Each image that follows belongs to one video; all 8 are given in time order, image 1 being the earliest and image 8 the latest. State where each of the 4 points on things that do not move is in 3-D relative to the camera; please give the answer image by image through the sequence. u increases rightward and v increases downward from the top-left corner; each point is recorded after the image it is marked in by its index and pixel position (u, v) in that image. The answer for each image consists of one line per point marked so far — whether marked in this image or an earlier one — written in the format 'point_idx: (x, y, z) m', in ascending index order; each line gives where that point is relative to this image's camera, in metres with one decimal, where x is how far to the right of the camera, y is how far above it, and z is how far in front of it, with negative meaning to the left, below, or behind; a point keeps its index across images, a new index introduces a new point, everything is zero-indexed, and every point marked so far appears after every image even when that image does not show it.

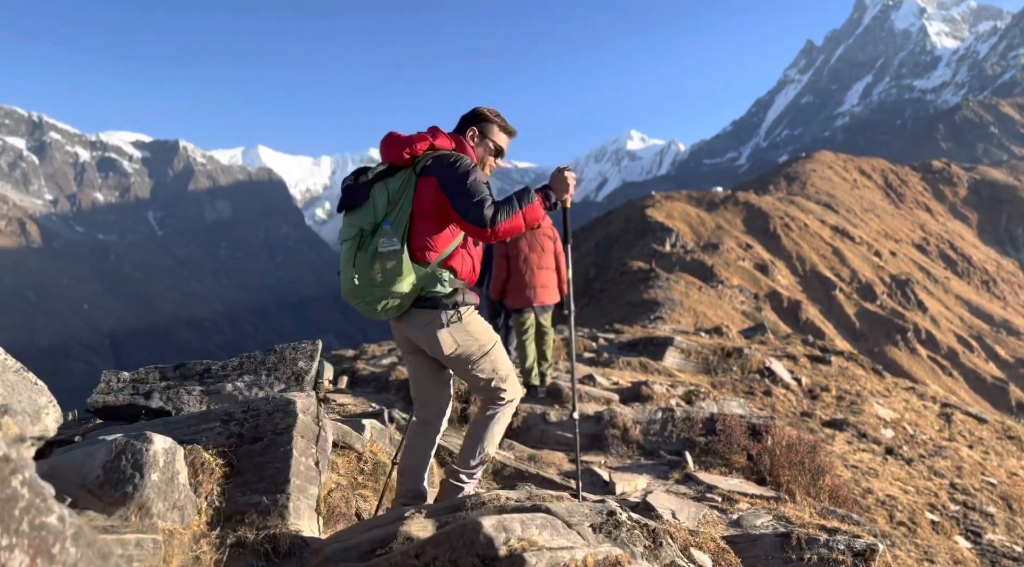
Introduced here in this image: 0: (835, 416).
0: (+4.6, -1.9, +12.0) m
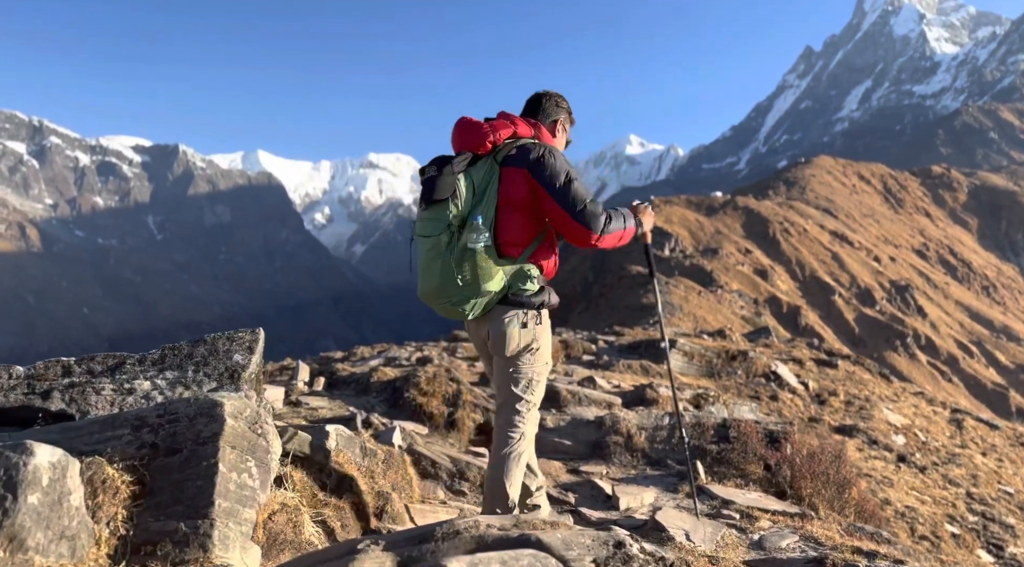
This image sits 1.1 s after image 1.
0: (+4.5, -1.9, +11.5) m
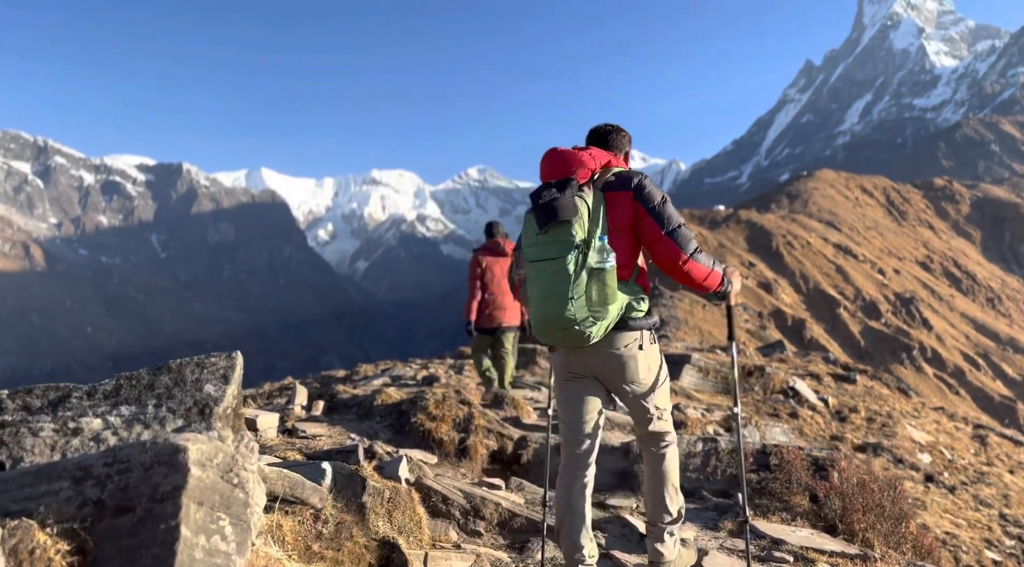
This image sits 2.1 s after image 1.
0: (+4.7, -2.1, +11.0) m
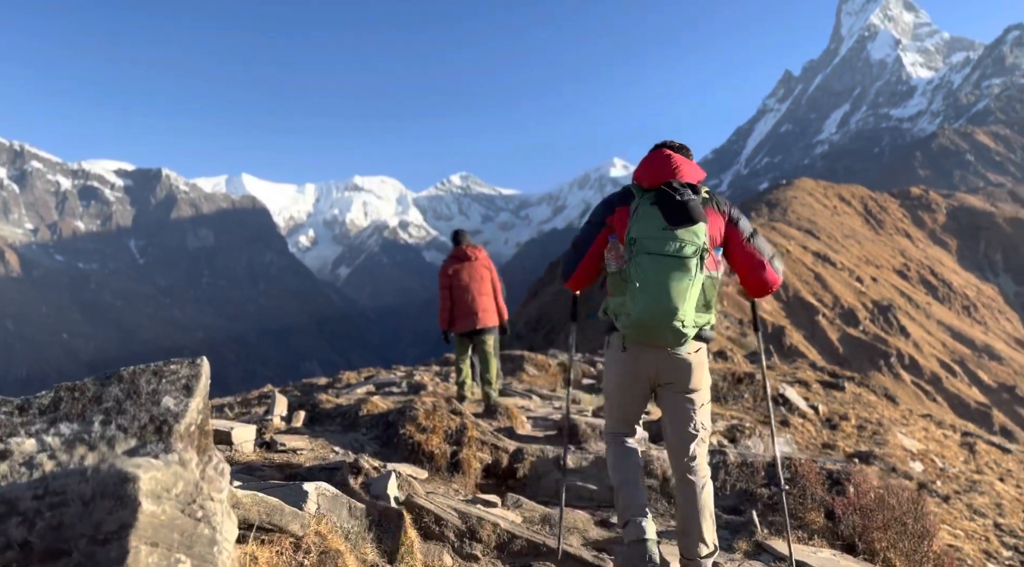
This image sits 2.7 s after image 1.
0: (+4.5, -2.1, +10.8) m
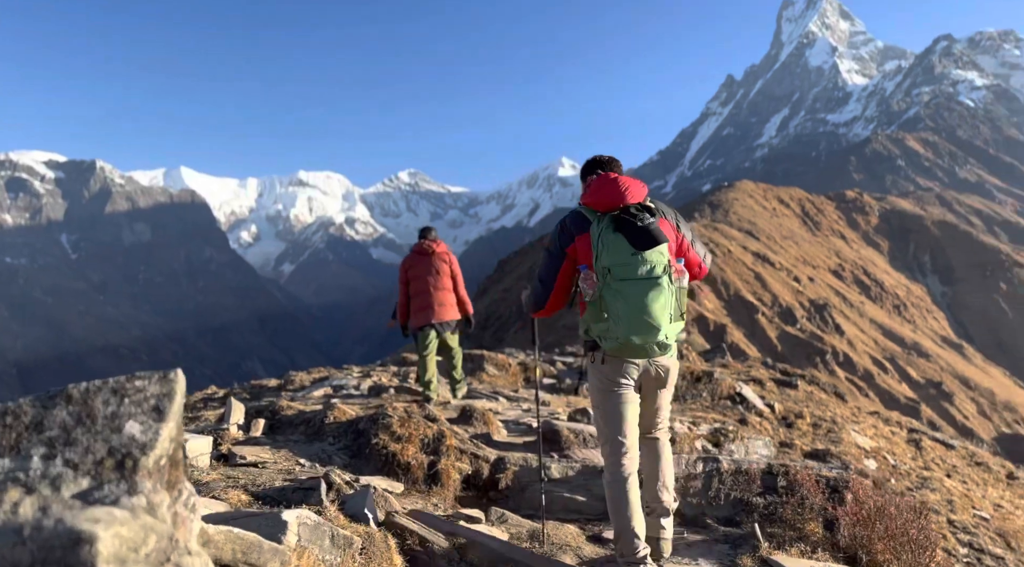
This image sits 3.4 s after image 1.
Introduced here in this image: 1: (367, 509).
0: (+4.0, -2.1, +10.7) m
1: (-0.5, -0.8, +2.9) m
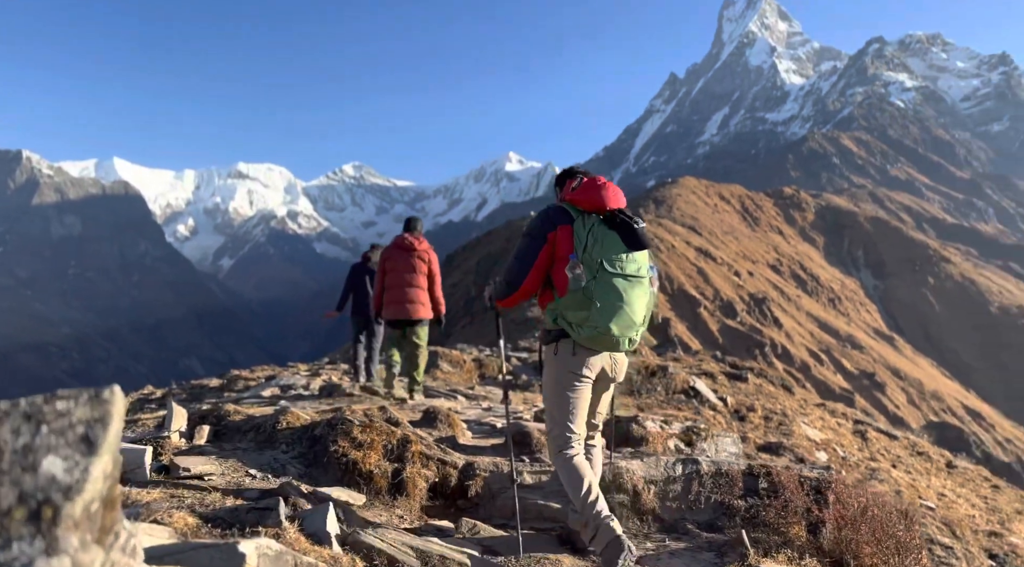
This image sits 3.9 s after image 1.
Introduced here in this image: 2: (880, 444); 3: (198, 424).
0: (+3.4, -2.1, +10.7) m
1: (-0.6, -0.8, +2.6) m
2: (+6.5, -2.8, +14.3) m
3: (-1.6, -0.7, +4.2) m
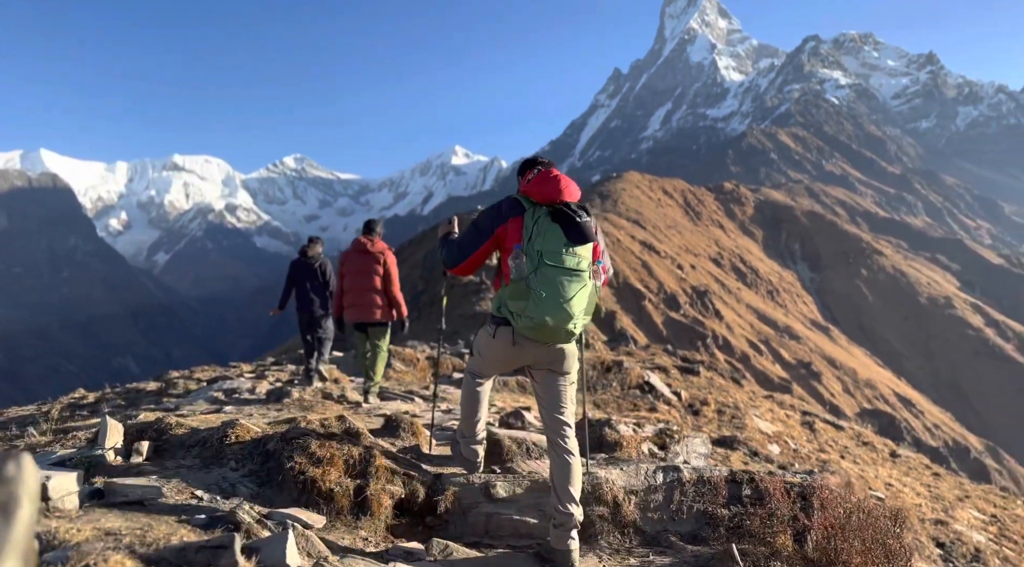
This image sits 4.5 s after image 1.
0: (+2.8, -2.0, +10.7) m
1: (-0.6, -0.8, +2.3) m
2: (+5.7, -2.7, +14.5) m
3: (-1.7, -0.7, +3.8) m
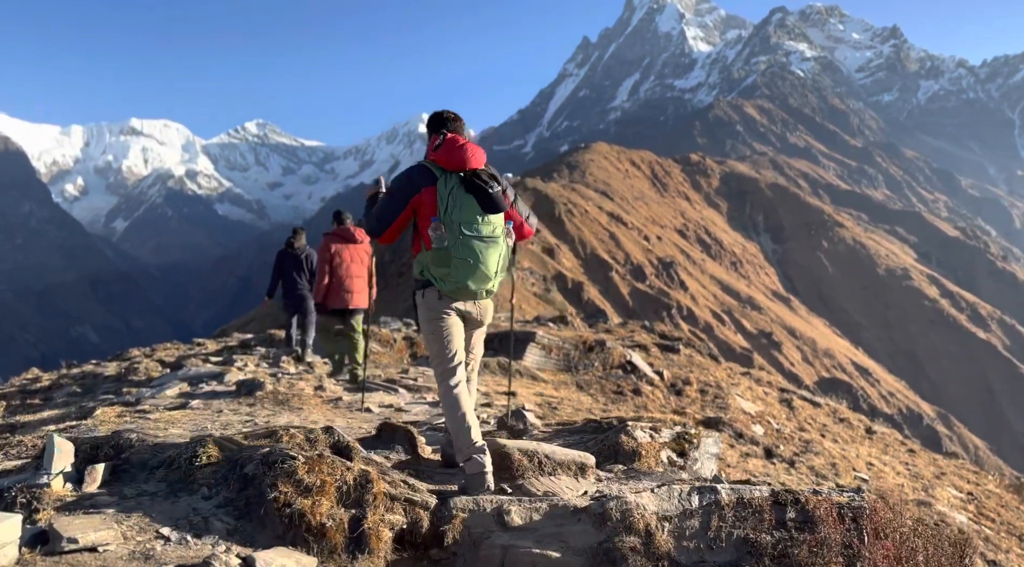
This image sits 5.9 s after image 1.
0: (+2.6, -1.7, +10.4) m
1: (-0.5, -0.8, +1.8) m
2: (+5.3, -2.3, +14.3) m
3: (-1.7, -0.7, +3.3) m
